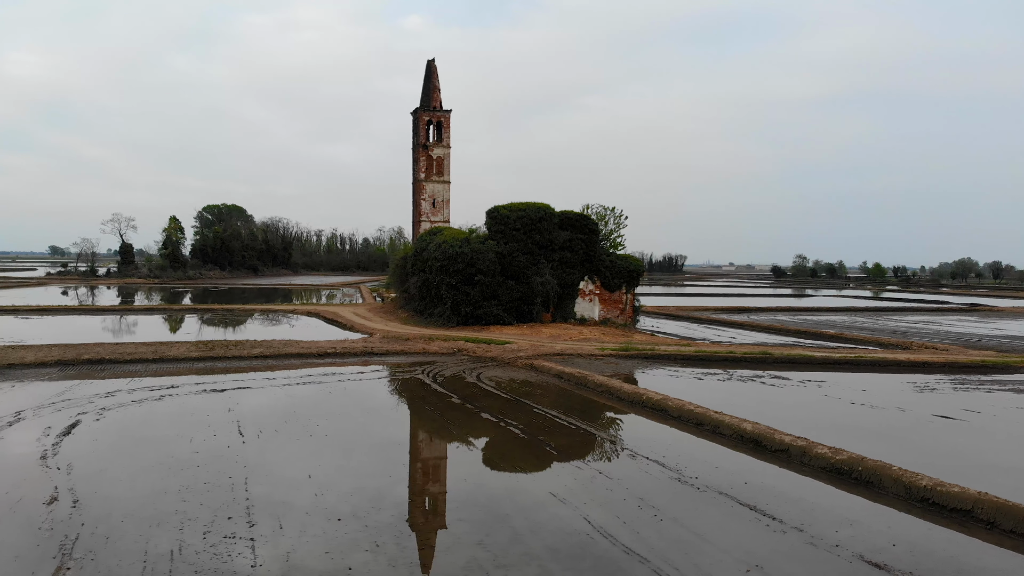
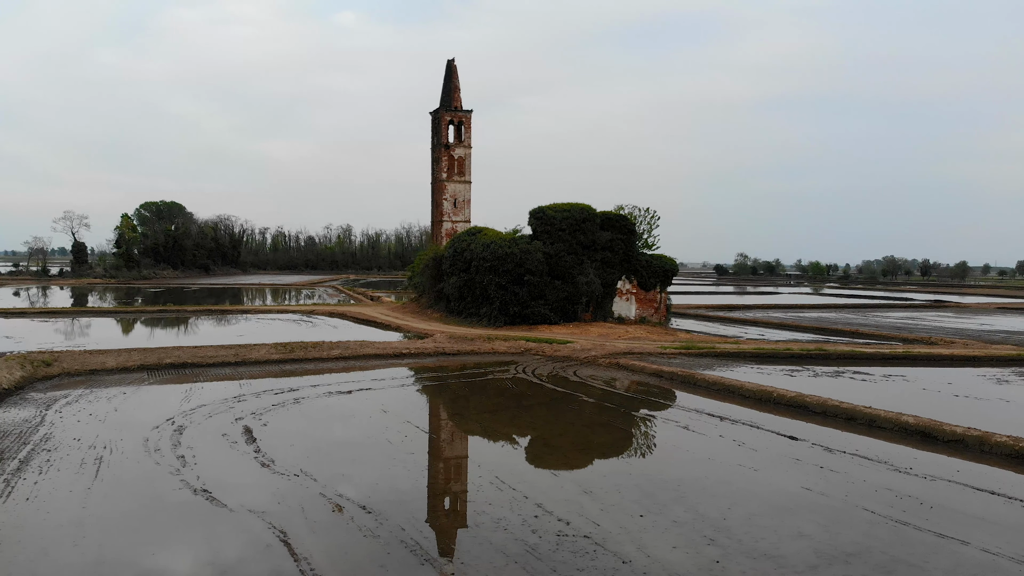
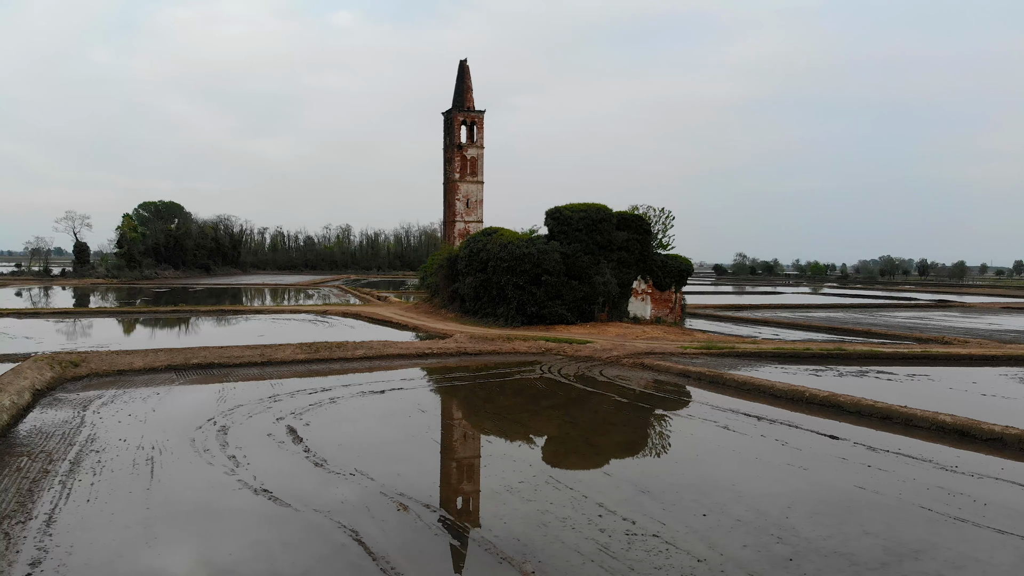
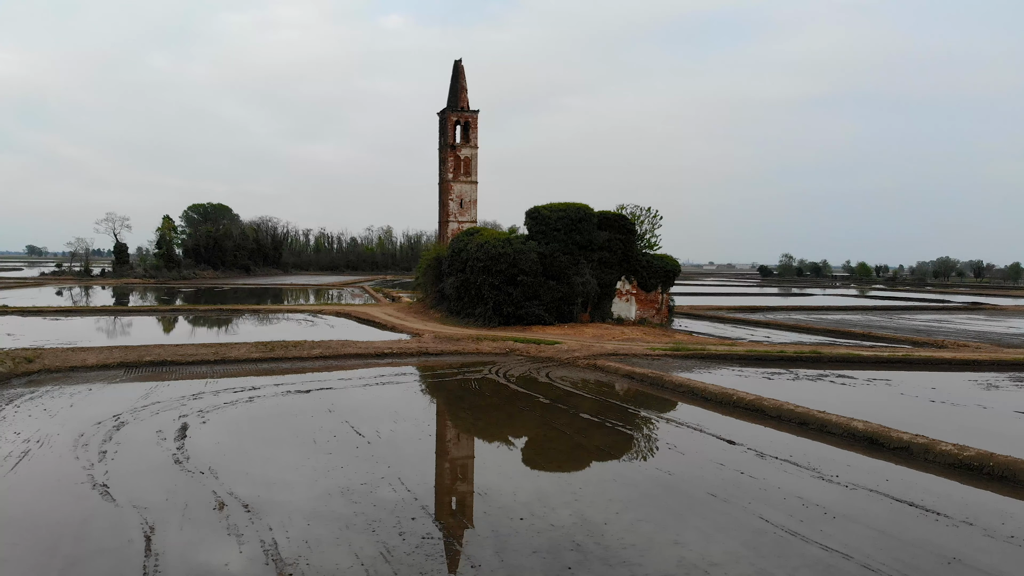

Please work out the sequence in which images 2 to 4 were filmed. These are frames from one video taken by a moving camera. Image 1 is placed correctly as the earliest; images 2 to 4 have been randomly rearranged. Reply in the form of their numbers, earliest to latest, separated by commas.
4, 2, 3
